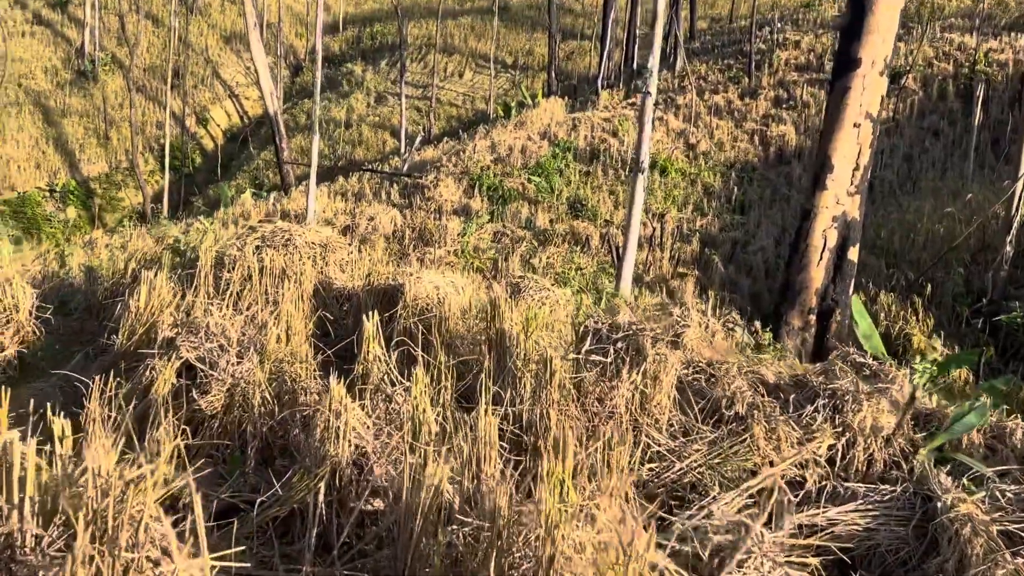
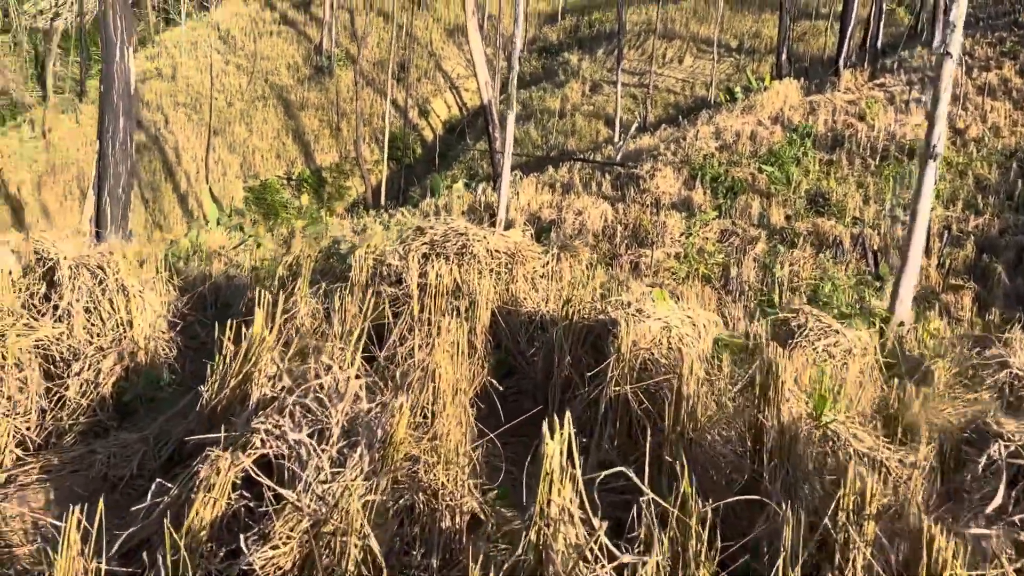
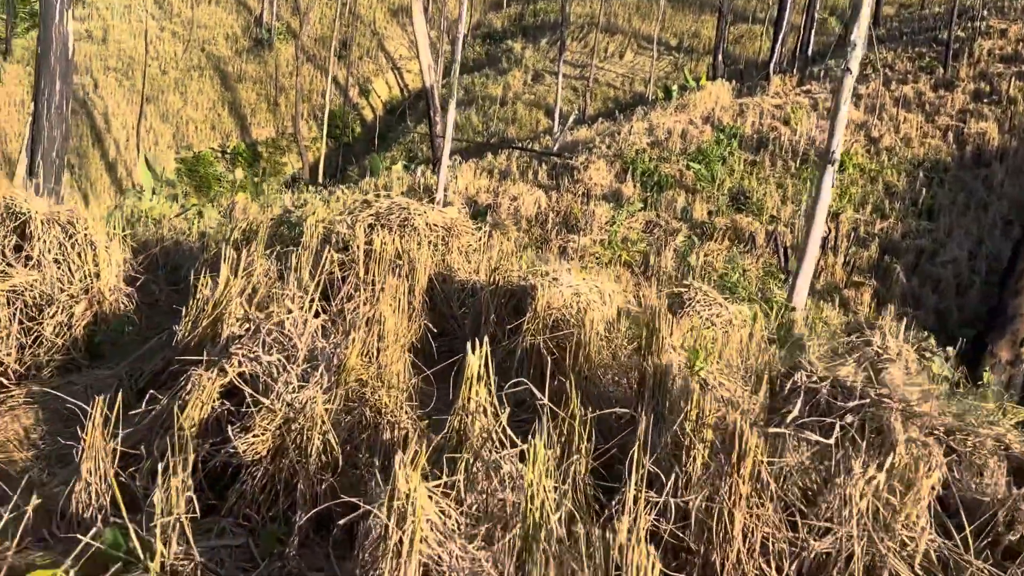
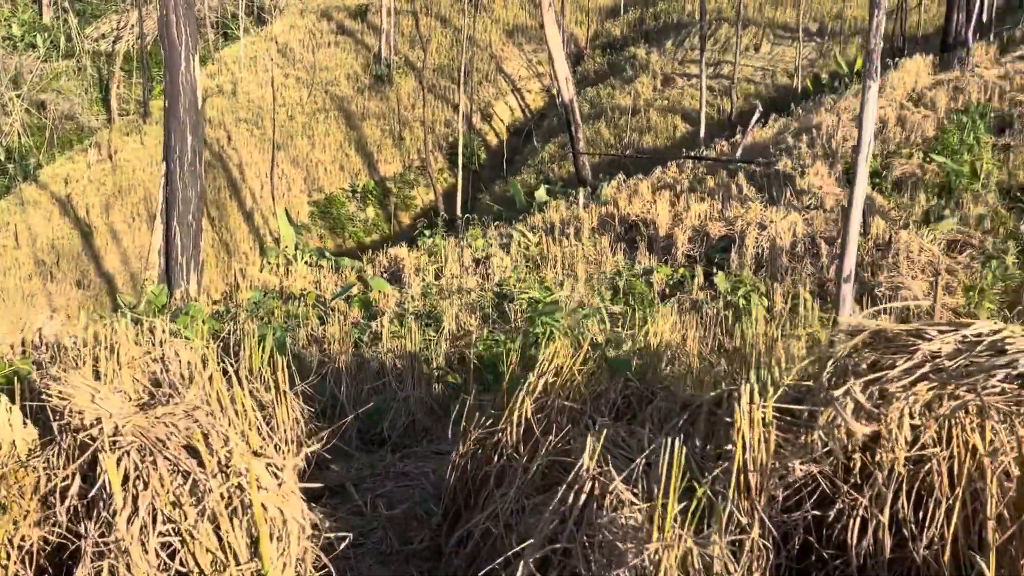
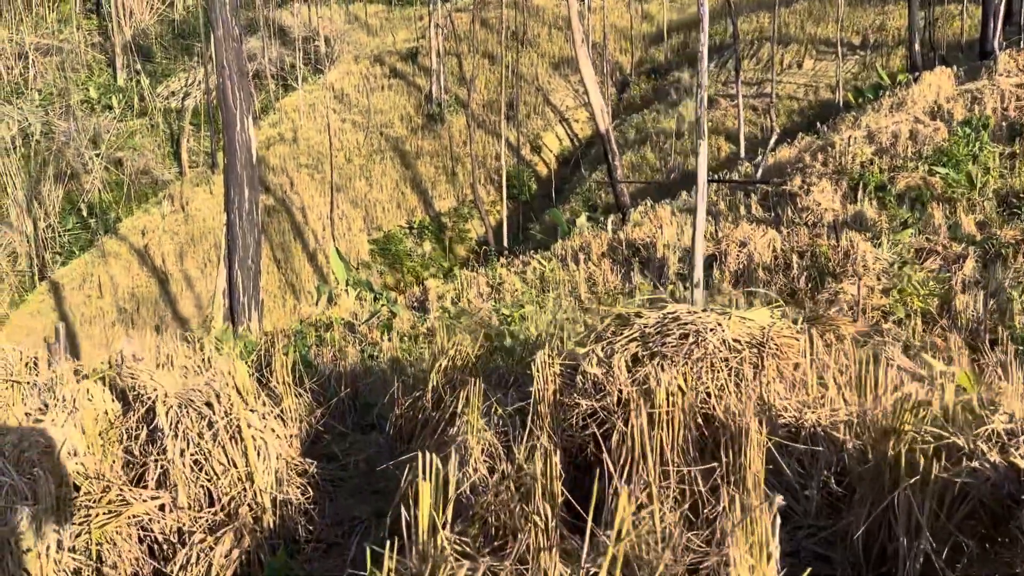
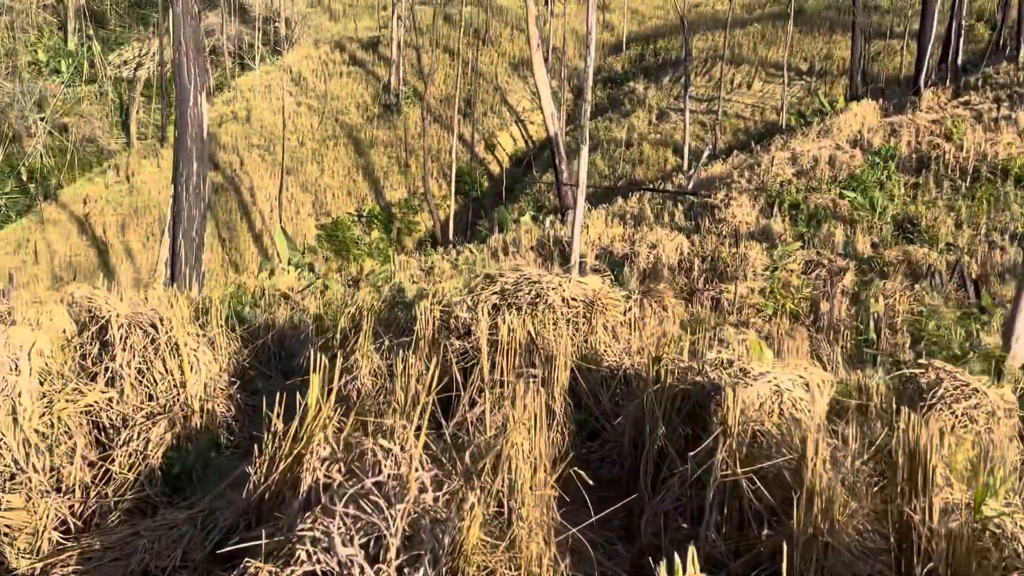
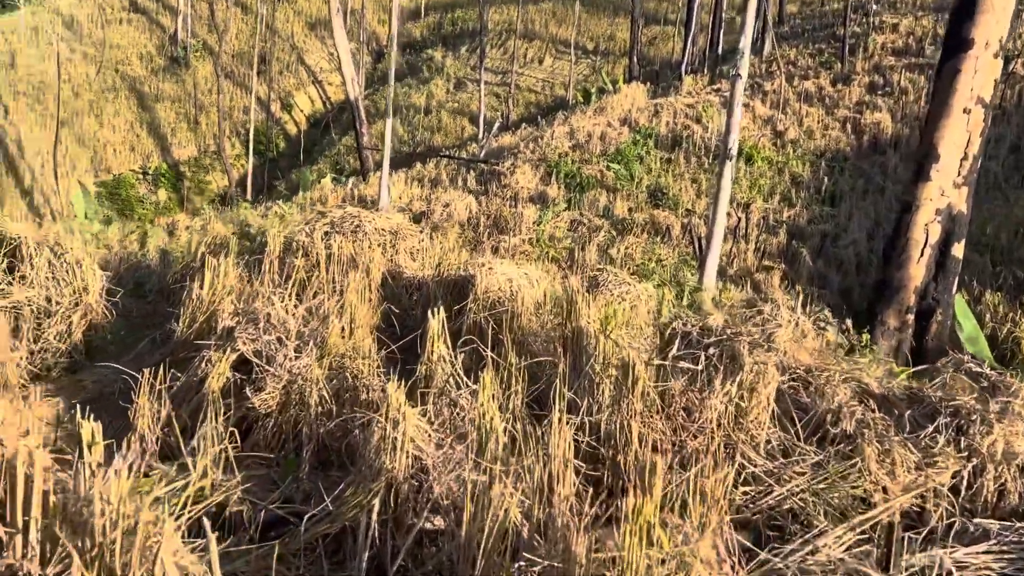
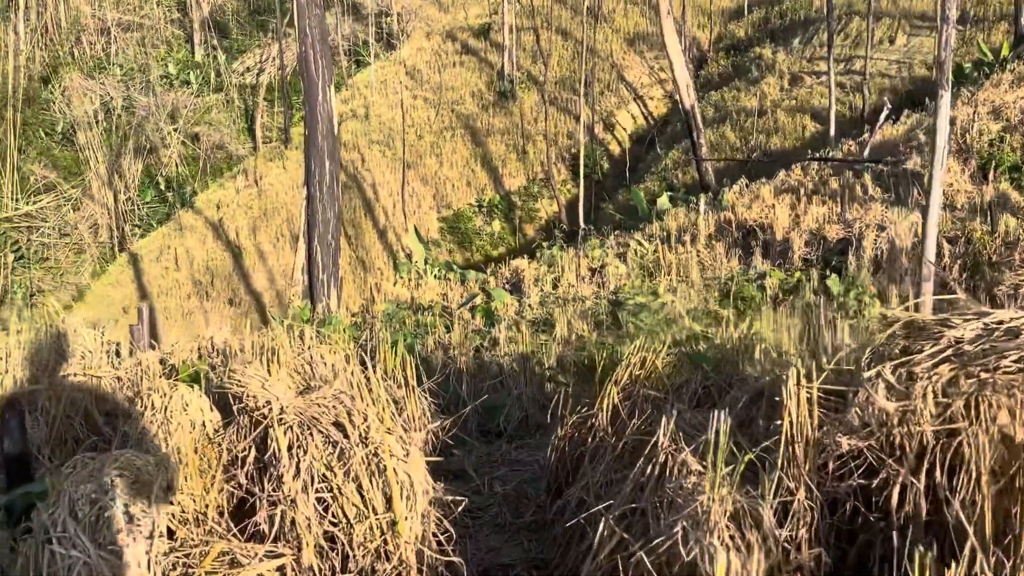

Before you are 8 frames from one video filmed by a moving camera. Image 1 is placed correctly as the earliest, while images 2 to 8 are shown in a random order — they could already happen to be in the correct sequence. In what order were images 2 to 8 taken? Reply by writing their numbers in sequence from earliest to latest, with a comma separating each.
7, 3, 2, 6, 5, 8, 4
